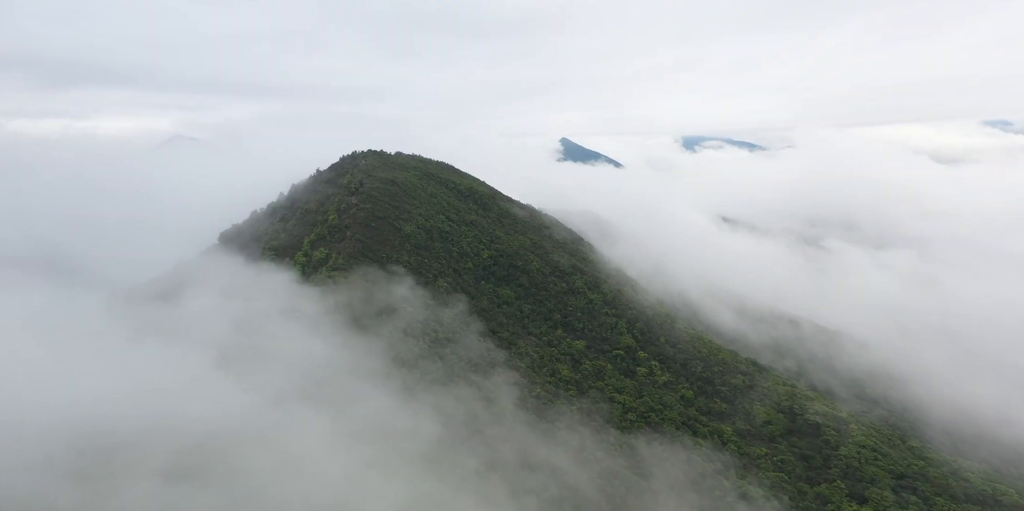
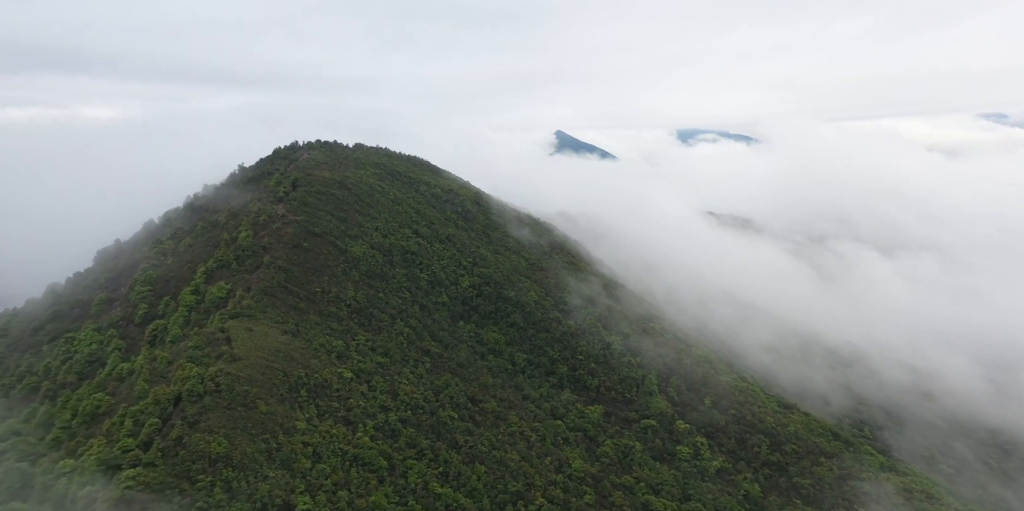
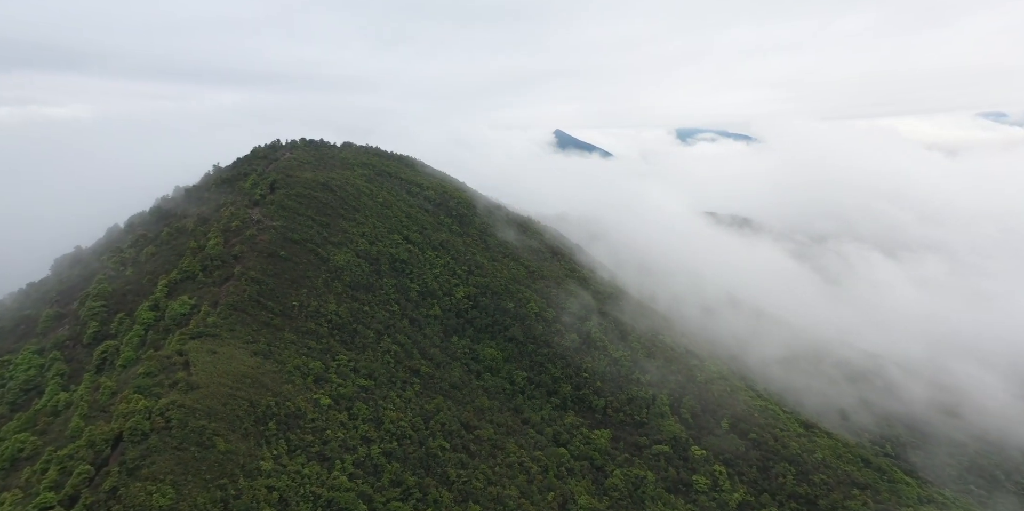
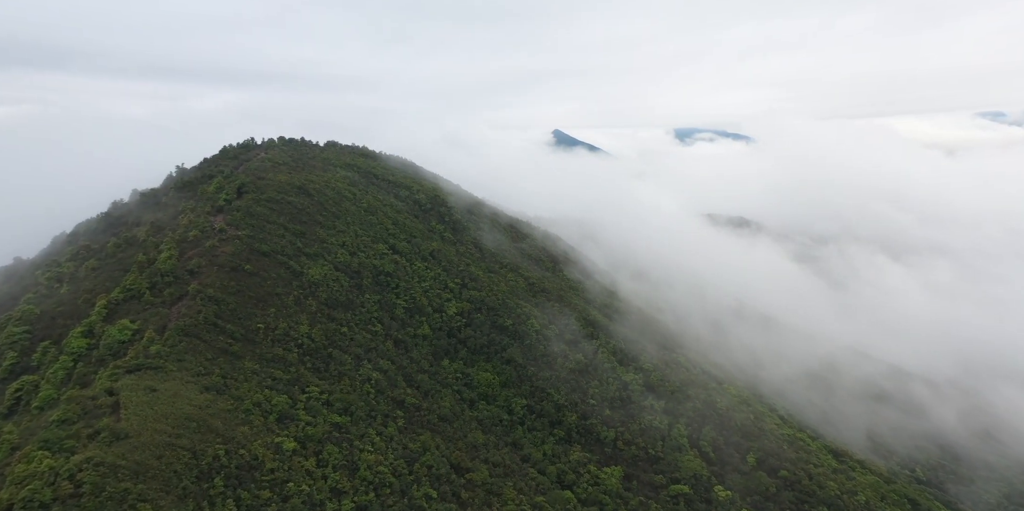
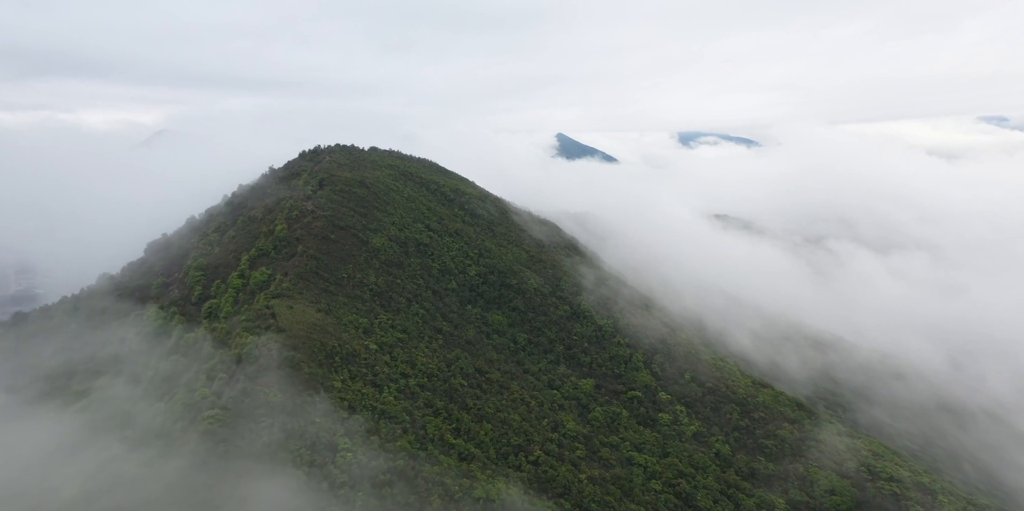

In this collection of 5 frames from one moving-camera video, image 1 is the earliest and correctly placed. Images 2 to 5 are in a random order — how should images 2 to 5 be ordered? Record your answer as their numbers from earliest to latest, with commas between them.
5, 2, 3, 4
